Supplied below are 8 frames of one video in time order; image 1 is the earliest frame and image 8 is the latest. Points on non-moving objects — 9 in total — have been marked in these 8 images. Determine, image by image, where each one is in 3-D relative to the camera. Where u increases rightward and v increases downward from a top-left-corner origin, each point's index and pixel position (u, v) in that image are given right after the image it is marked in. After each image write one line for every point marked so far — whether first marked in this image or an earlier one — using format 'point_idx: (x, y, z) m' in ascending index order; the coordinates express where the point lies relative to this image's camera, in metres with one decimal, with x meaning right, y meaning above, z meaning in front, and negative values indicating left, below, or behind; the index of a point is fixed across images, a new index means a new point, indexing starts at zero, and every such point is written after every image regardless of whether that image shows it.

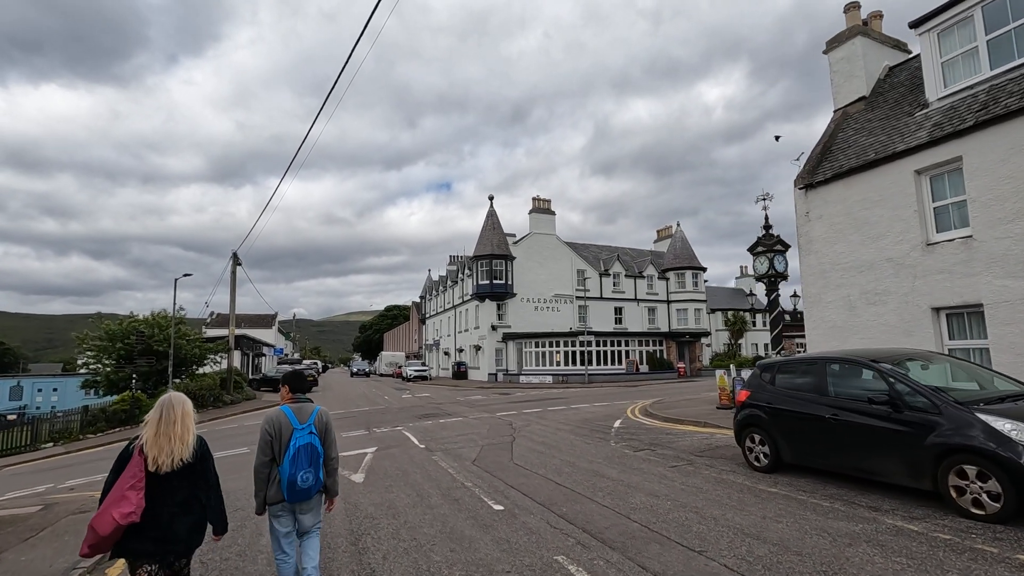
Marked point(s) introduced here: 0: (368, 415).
0: (-5.2, -4.6, +19.8) m
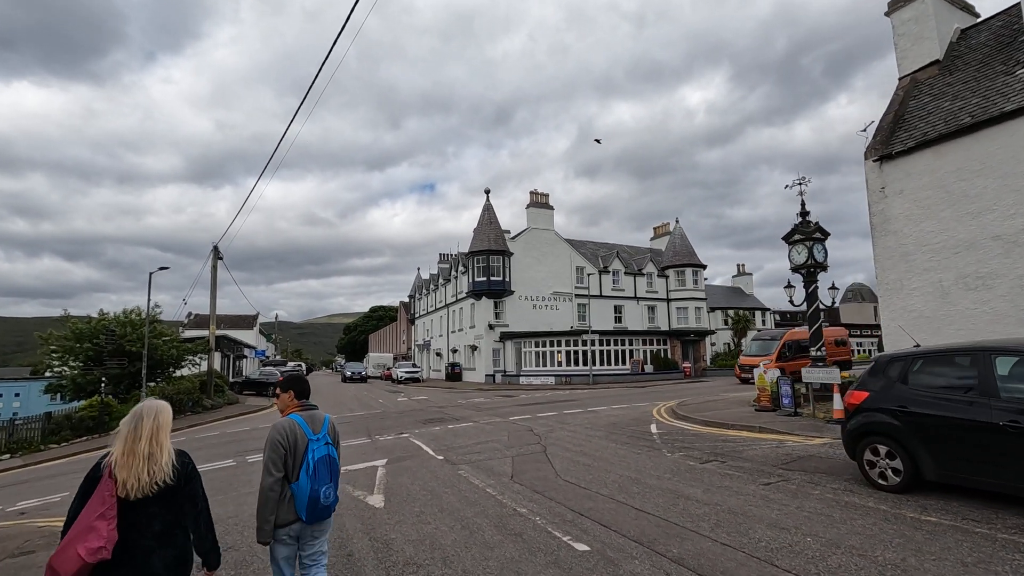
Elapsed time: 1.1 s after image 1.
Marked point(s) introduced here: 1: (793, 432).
0: (-4.8, -4.4, +18.0) m
1: (+5.4, -2.8, +10.4) m
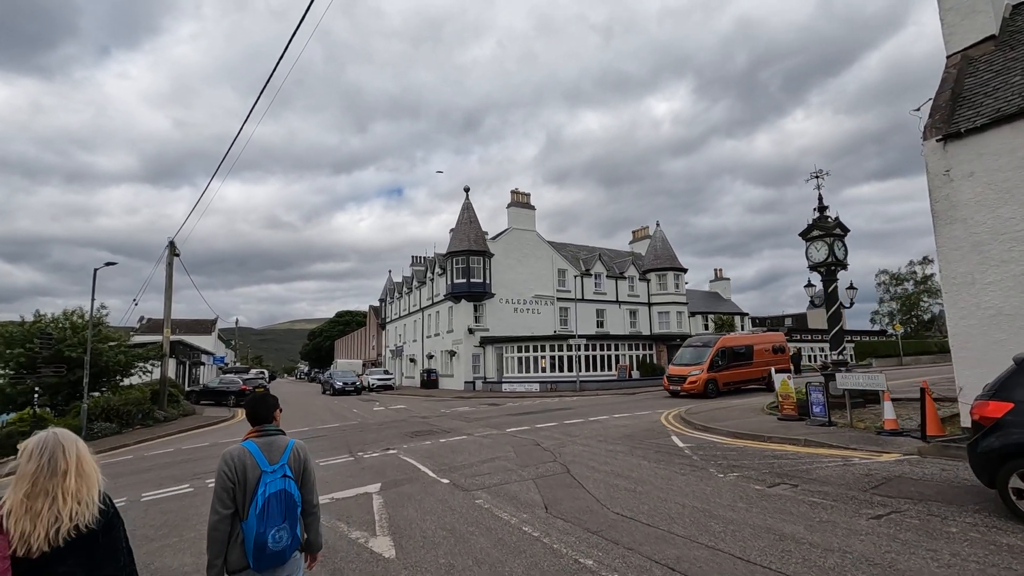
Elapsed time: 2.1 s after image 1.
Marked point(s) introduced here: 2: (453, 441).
0: (-5.0, -4.3, +16.1) m
1: (+5.7, -2.7, +9.2) m
2: (-1.4, -3.8, +13.4) m
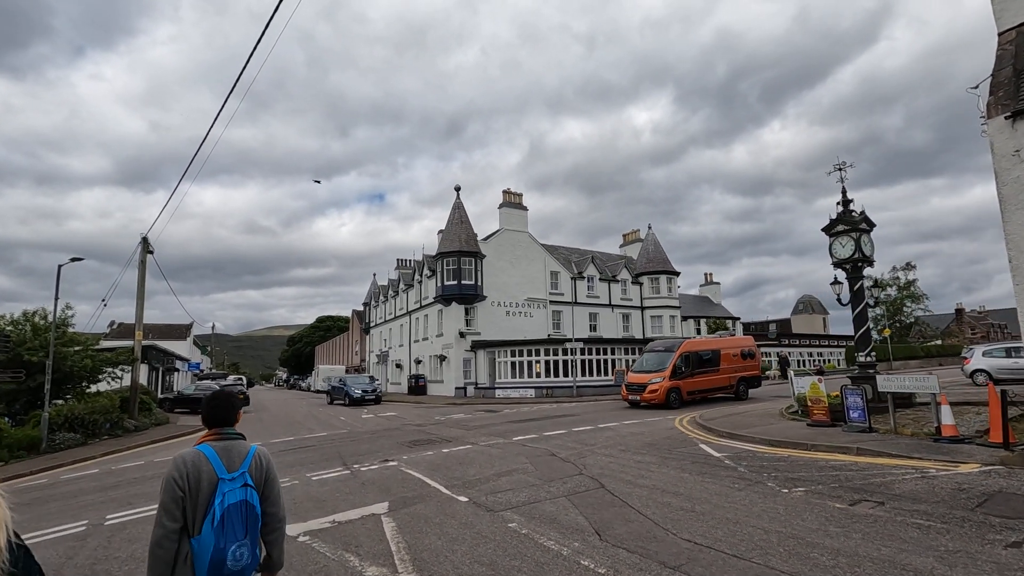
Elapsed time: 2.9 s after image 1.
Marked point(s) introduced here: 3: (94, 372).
0: (-4.8, -4.2, +14.8) m
1: (+6.0, -2.5, +8.2) m
2: (-1.2, -3.7, +12.2) m
3: (-15.2, -3.0, +19.8) m
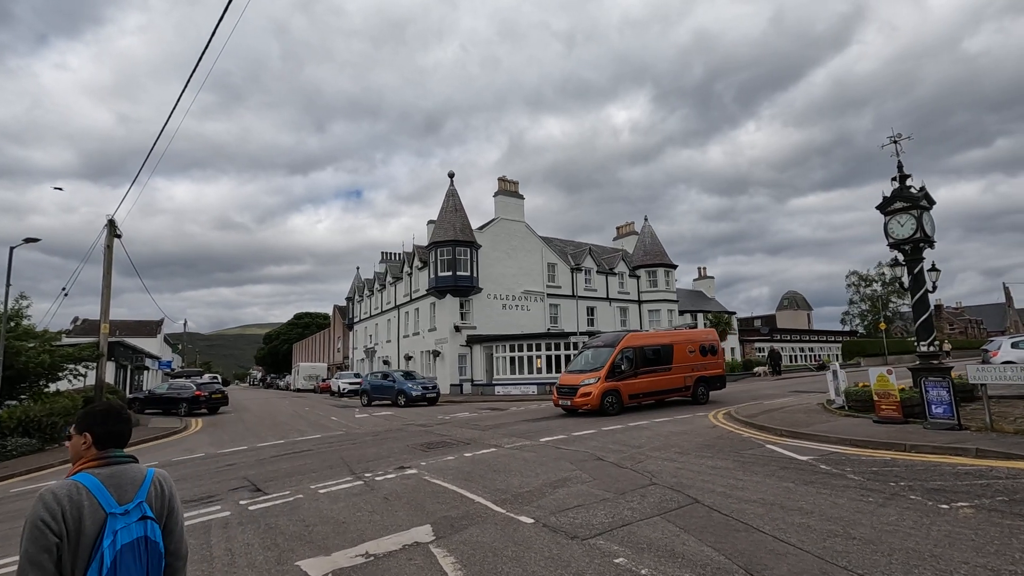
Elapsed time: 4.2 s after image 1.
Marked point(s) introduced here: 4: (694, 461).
0: (-4.2, -3.8, +13.0) m
1: (+6.9, -2.1, +6.9) m
2: (-0.5, -3.2, +10.5) m
3: (-14.9, -2.6, +17.6) m
4: (+2.9, -2.8, +8.8) m
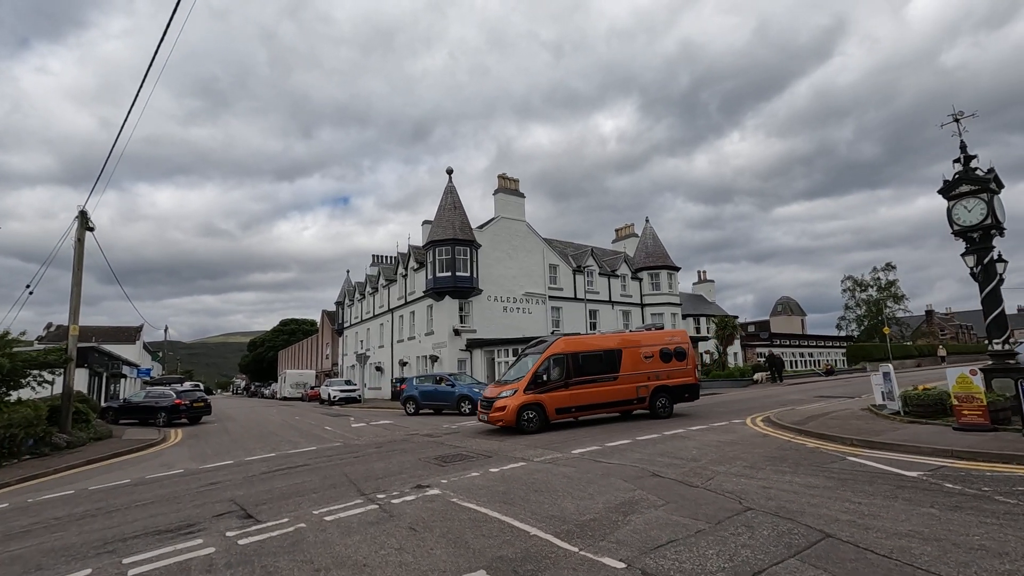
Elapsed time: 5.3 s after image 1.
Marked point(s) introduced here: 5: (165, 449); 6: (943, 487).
0: (-3.7, -3.6, +11.4) m
1: (+7.5, -1.9, +5.6) m
2: (0.0, -3.0, +9.0) m
3: (-14.4, -2.5, +15.8) m
4: (+3.6, -2.6, +7.3) m
5: (-10.8, -5.0, +17.0) m
6: (+4.9, -2.3, +6.2) m
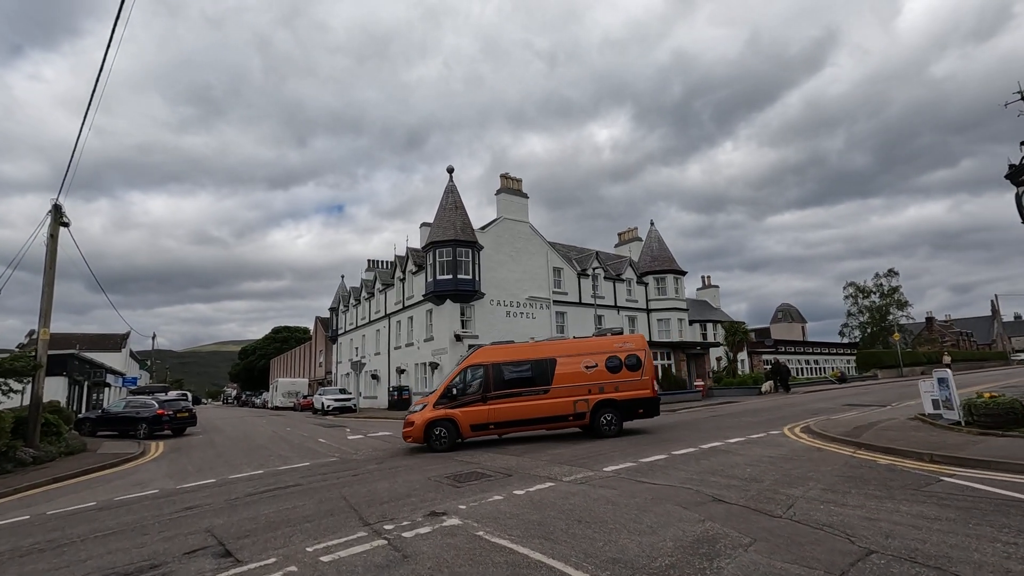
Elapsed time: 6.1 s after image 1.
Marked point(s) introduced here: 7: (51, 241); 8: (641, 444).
0: (-3.3, -3.5, +10.0) m
1: (+8.0, -1.7, +4.3) m
2: (+0.5, -2.9, +7.6) m
3: (-14.1, -2.5, +14.3) m
4: (+4.0, -2.4, +6.0) m
5: (-10.4, -5.0, +15.5) m
6: (+5.4, -2.1, +4.9) m
7: (-13.9, +1.4, +16.5) m
8: (+2.9, -3.6, +12.6) m
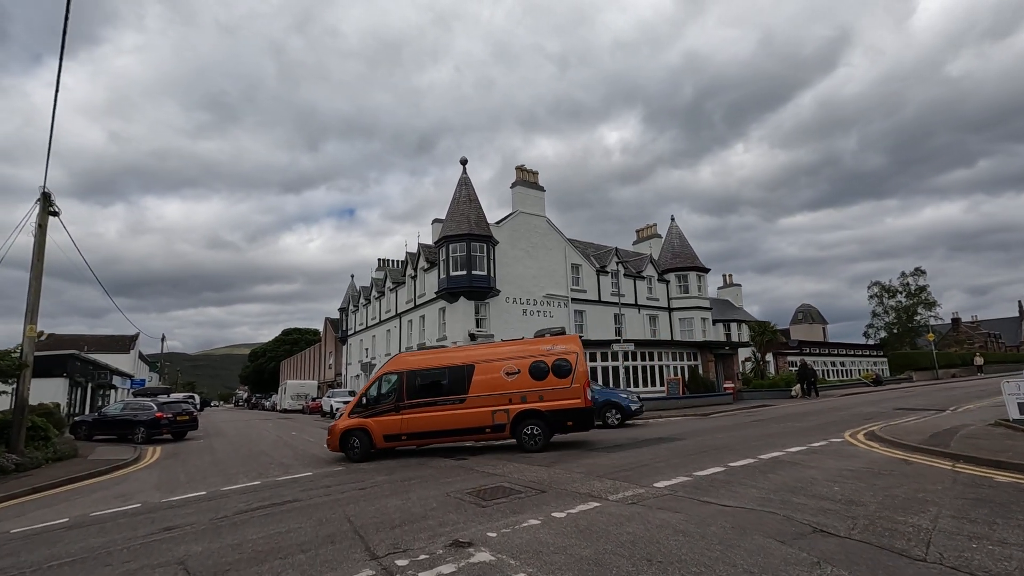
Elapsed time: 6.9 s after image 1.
0: (-2.8, -3.3, +8.6) m
1: (+8.4, -1.4, +2.7) m
2: (+0.9, -2.6, +6.2) m
3: (-13.5, -2.3, +13.1) m
4: (+4.4, -2.1, +4.5) m
5: (-9.8, -4.8, +14.2) m
6: (+5.8, -1.8, +3.4) m
7: (-13.3, +1.6, +15.3) m
8: (+3.5, -3.4, +11.1) m
